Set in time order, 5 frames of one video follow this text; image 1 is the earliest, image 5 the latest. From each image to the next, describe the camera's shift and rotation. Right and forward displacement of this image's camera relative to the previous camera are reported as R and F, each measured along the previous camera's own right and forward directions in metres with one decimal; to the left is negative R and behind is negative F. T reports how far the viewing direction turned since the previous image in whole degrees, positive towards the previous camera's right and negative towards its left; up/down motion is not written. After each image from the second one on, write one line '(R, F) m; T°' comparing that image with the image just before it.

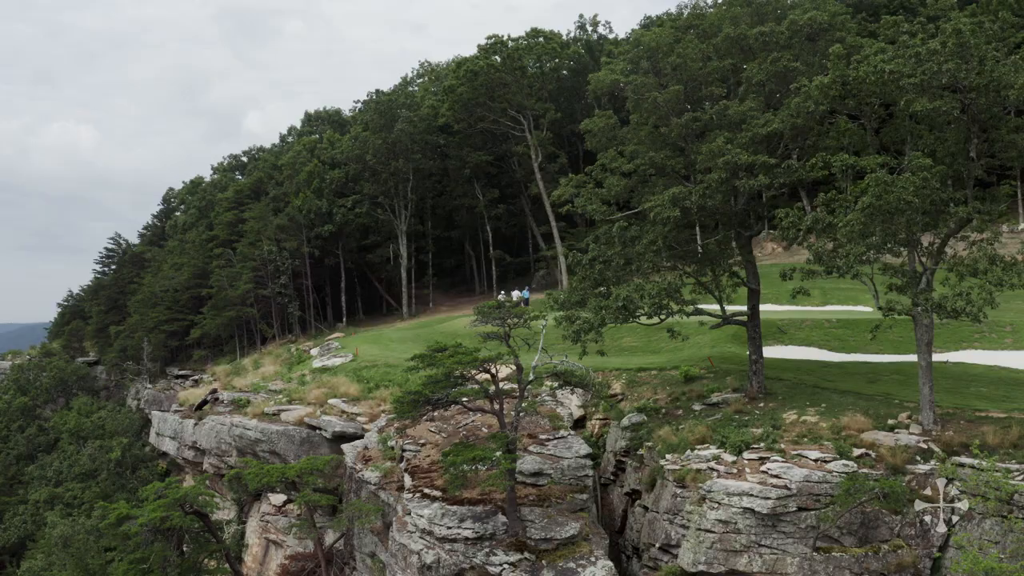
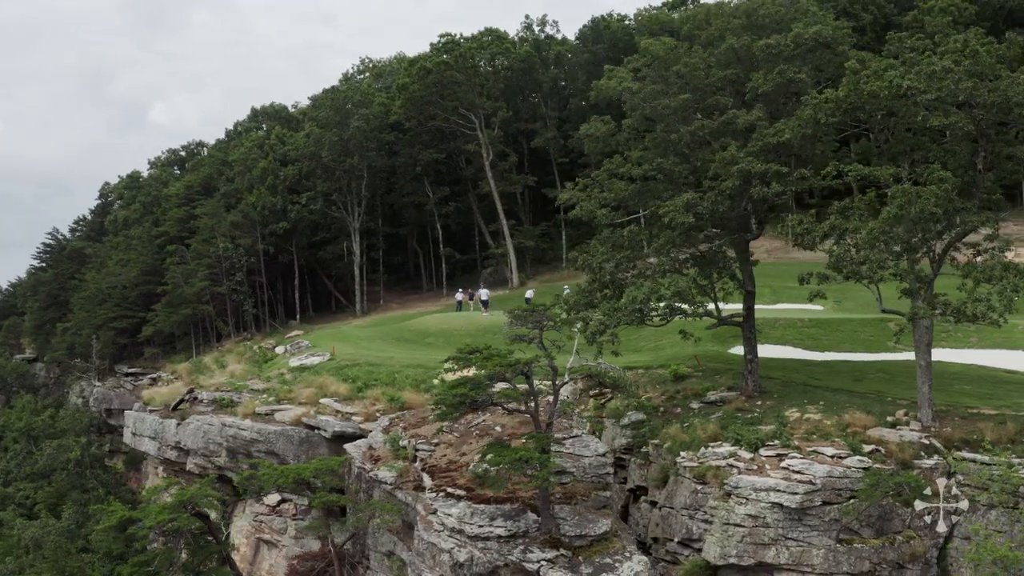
(-1.6, -0.1) m; +4°
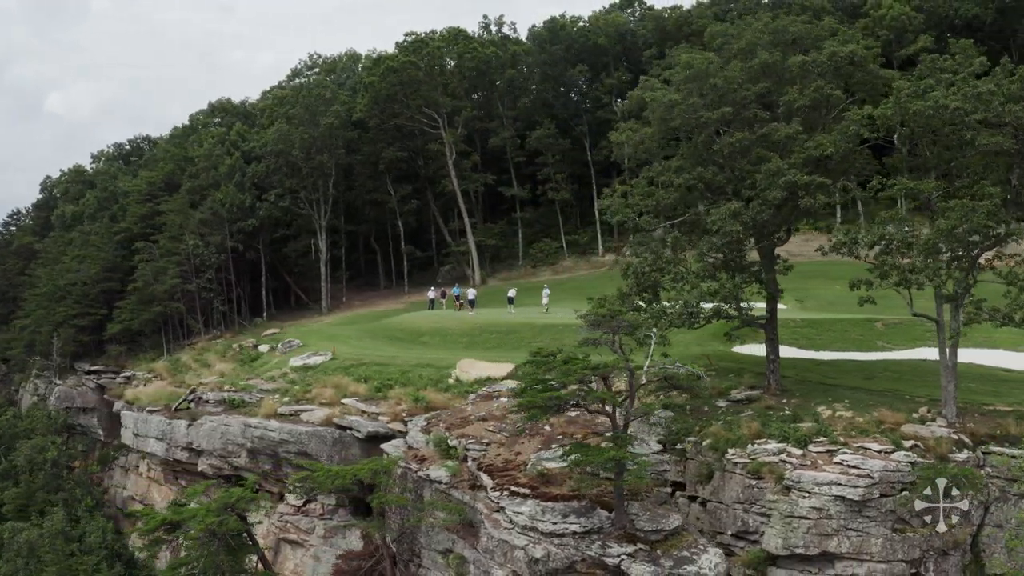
(-2.4, -0.3) m; +4°
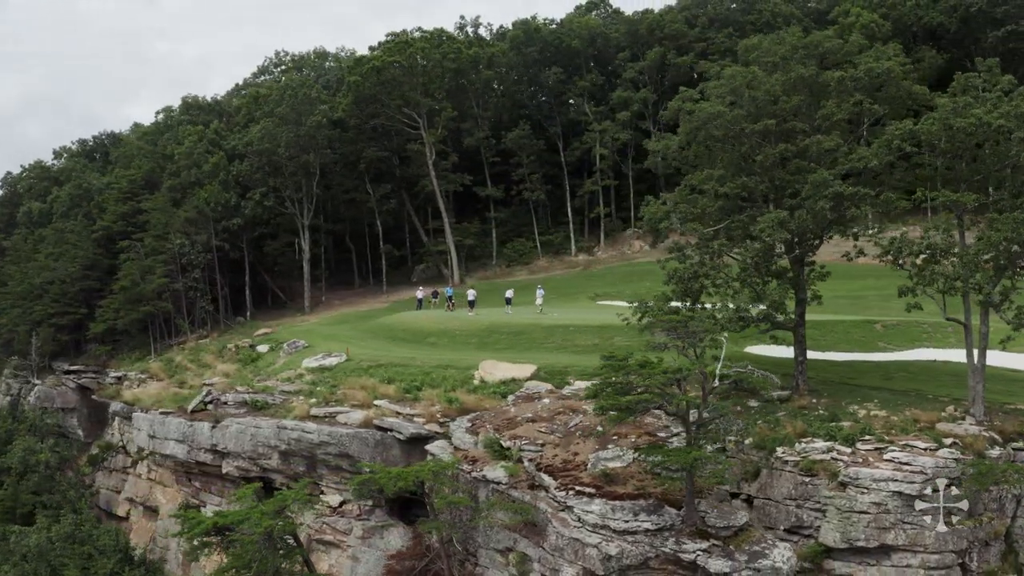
(-2.2, -0.4) m; +3°
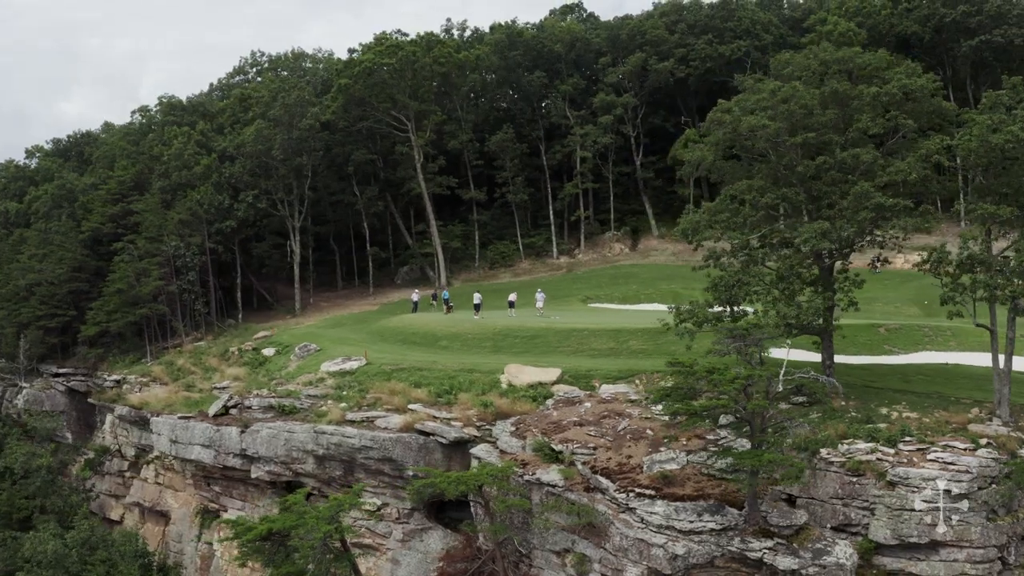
(-2.0, -0.5) m; +2°
